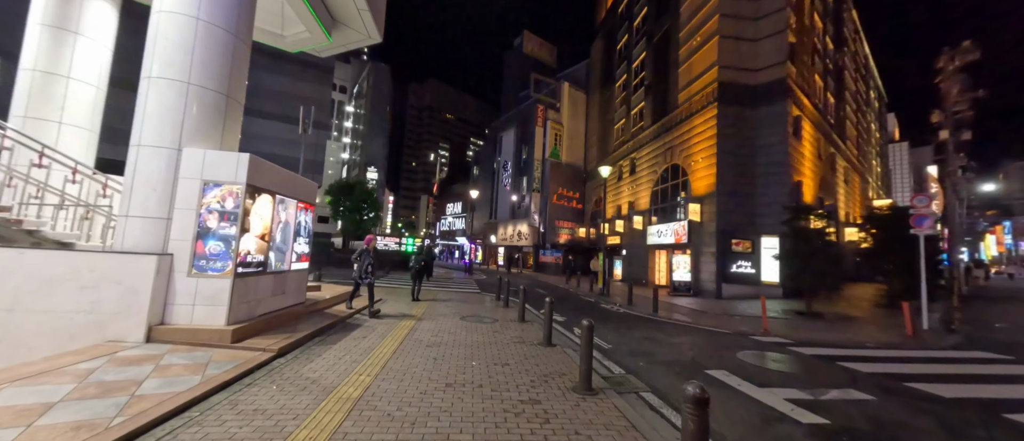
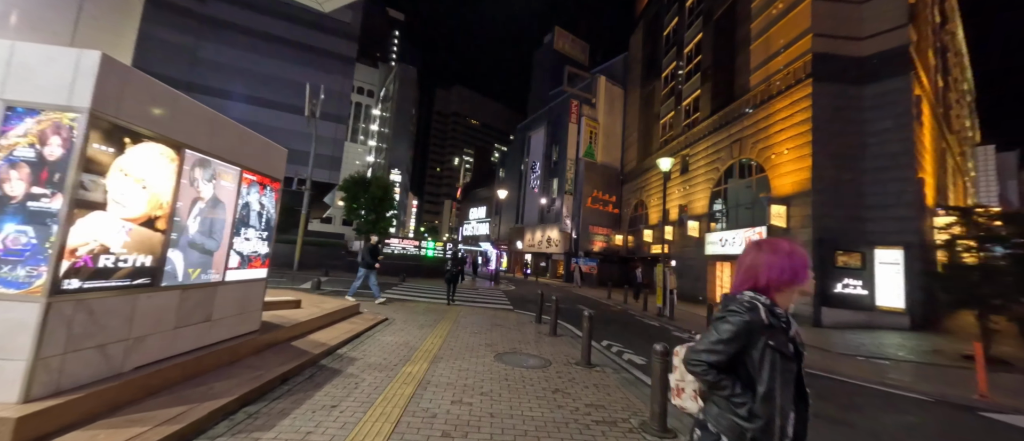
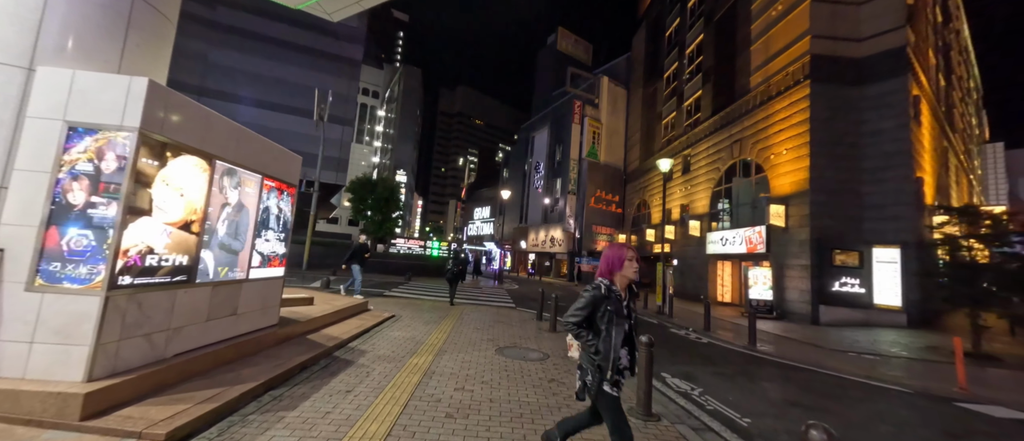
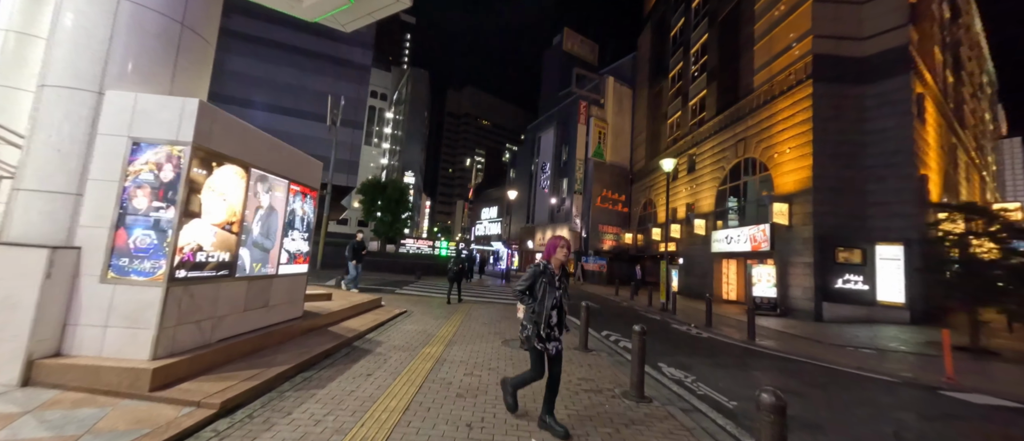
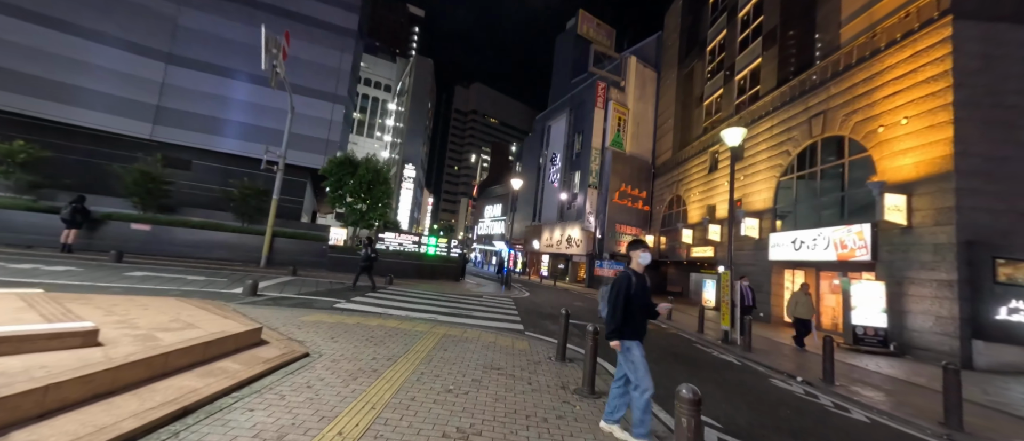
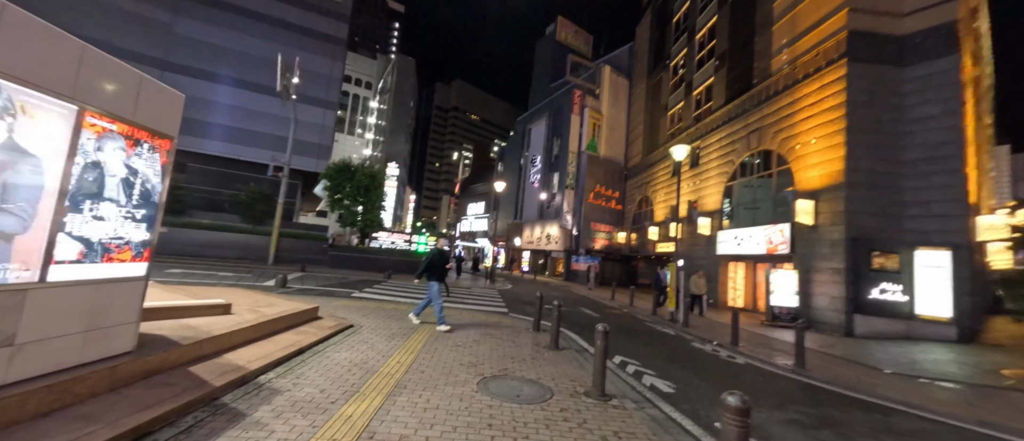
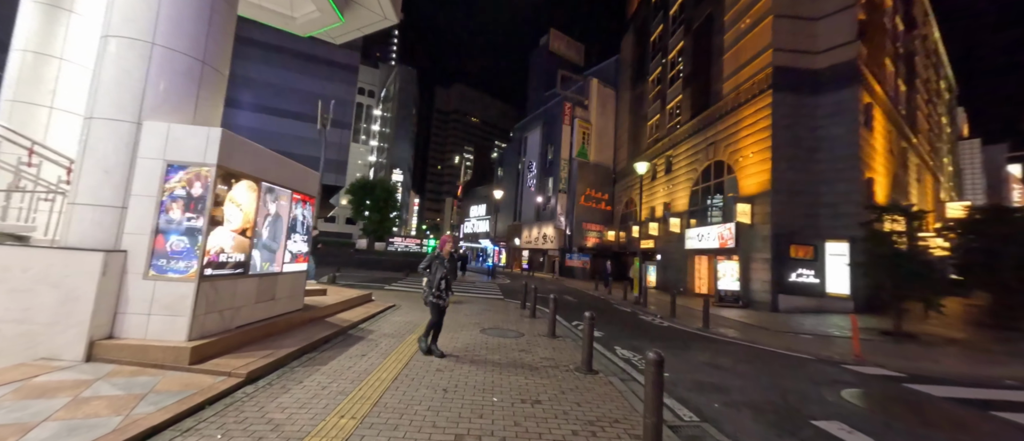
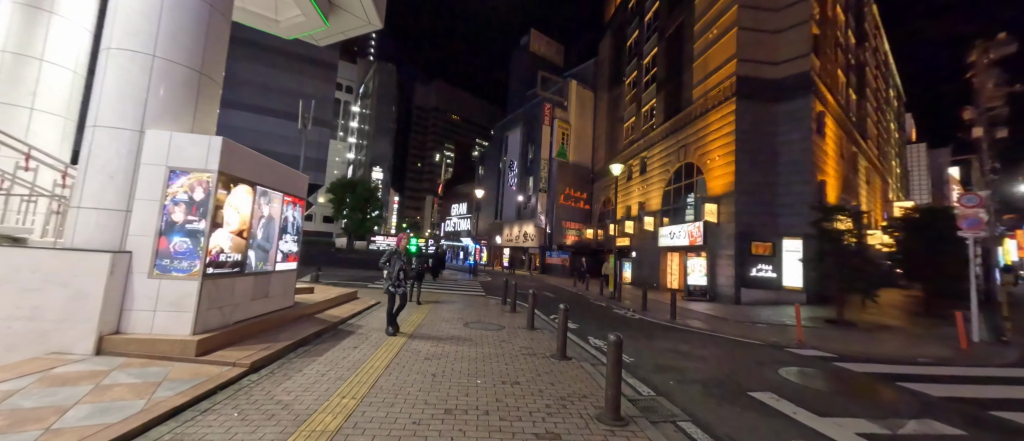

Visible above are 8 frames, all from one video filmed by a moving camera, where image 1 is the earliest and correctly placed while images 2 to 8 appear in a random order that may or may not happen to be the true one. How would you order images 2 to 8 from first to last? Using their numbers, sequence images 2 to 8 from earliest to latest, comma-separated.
8, 7, 4, 3, 2, 6, 5
